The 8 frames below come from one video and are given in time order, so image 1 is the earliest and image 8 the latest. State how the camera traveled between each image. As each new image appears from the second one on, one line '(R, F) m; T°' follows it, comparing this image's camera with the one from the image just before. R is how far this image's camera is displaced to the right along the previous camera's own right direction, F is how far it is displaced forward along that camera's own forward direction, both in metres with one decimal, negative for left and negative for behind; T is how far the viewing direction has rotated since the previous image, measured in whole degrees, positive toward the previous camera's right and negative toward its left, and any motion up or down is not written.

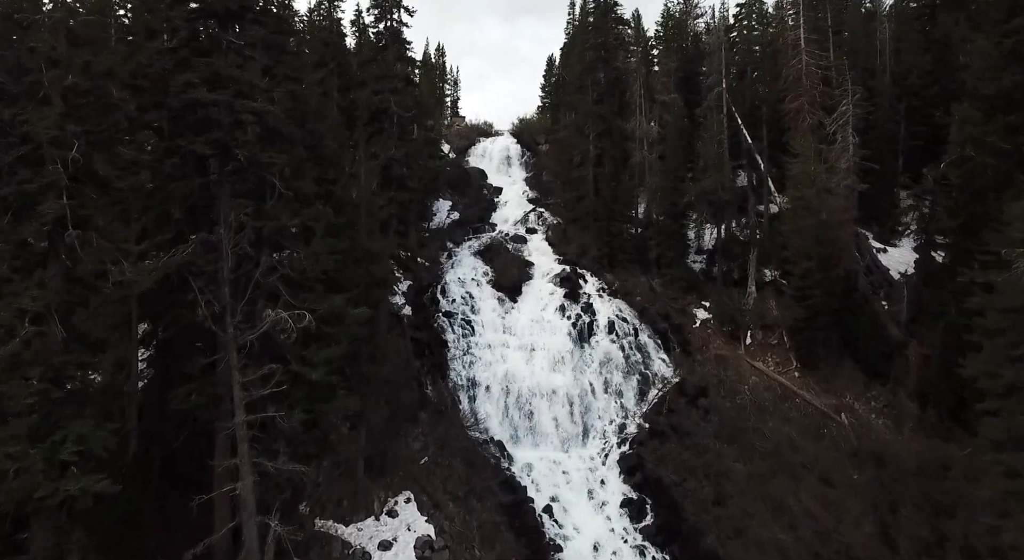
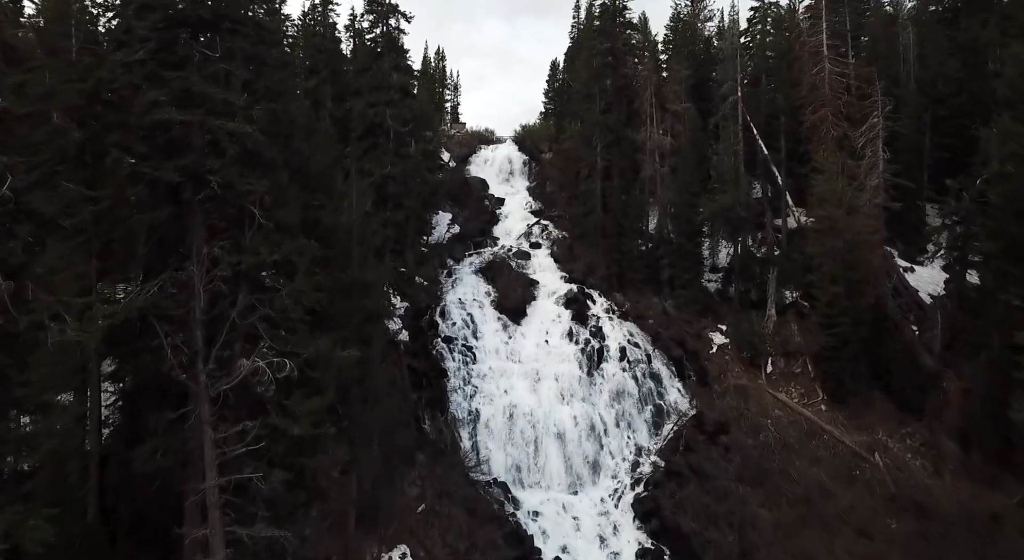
(-0.2, +1.7) m; 0°
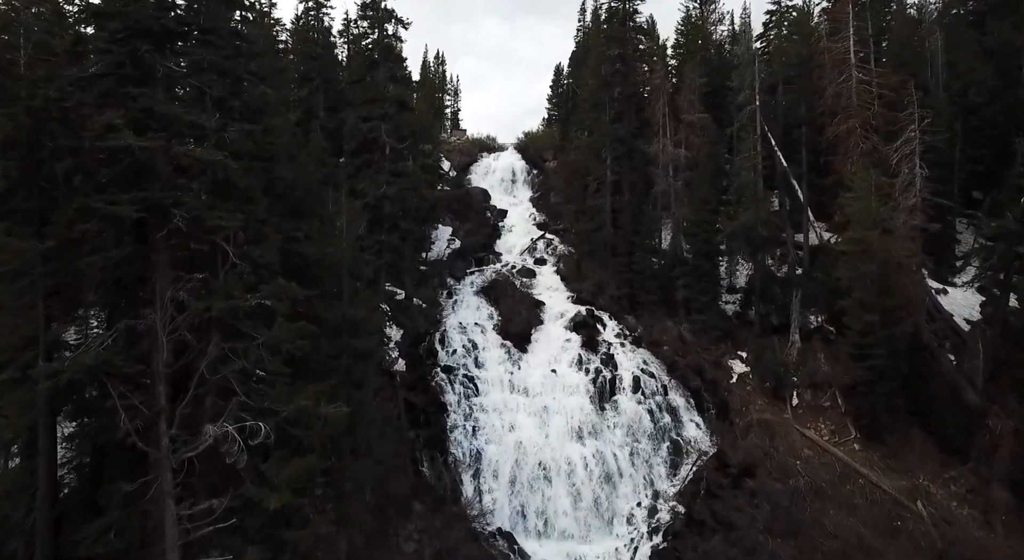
(-0.2, +1.8) m; 0°
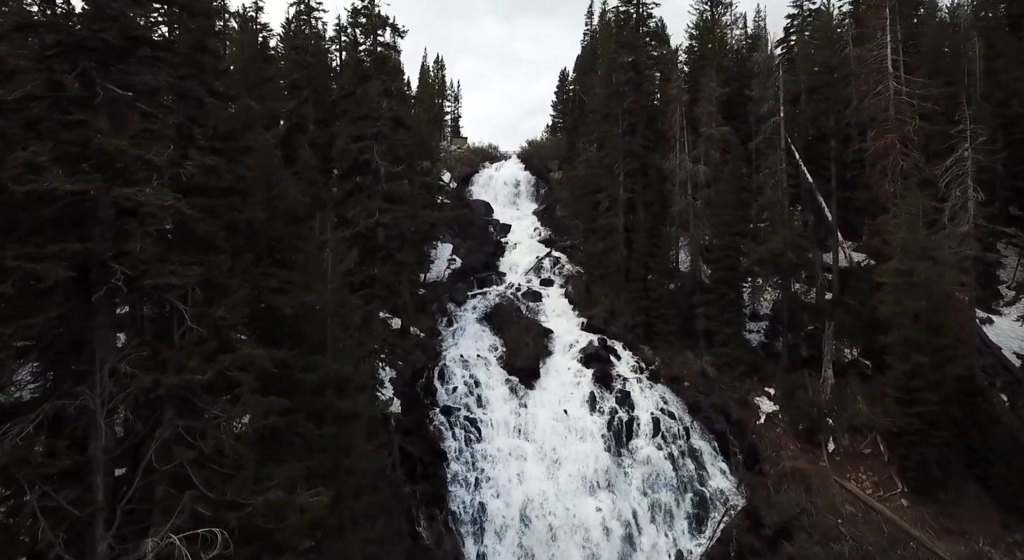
(-0.2, +2.2) m; 0°
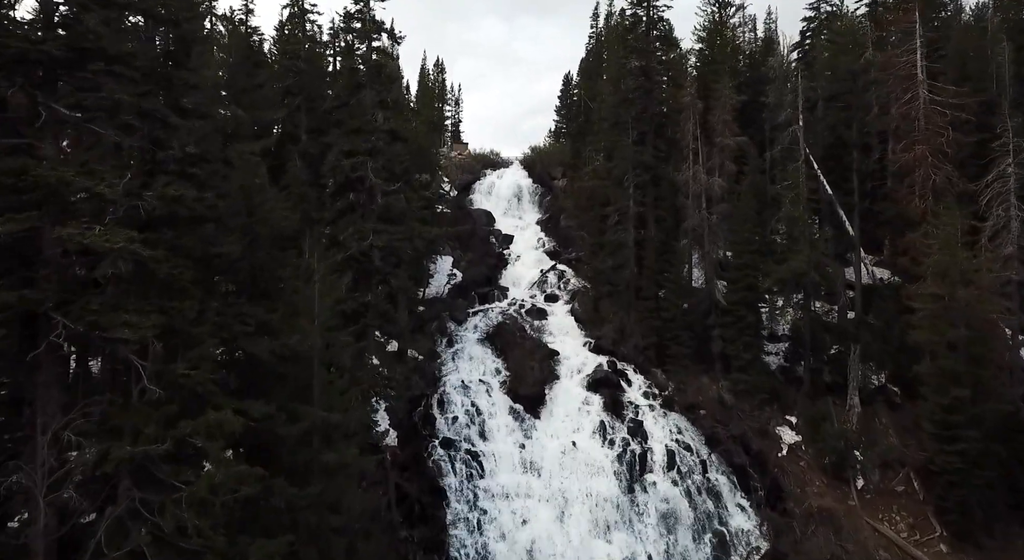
(-0.1, +1.5) m; 0°
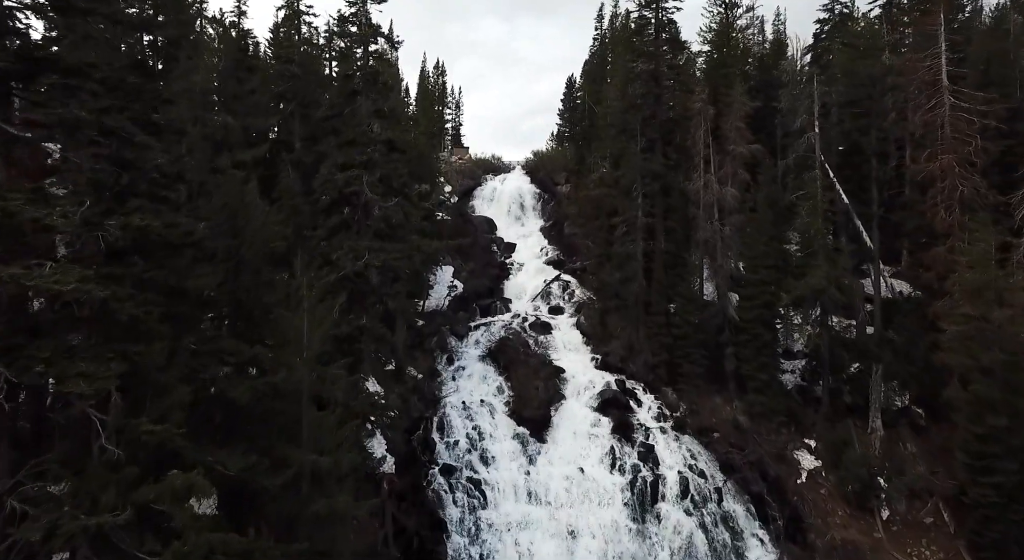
(-0.1, +1.1) m; 0°
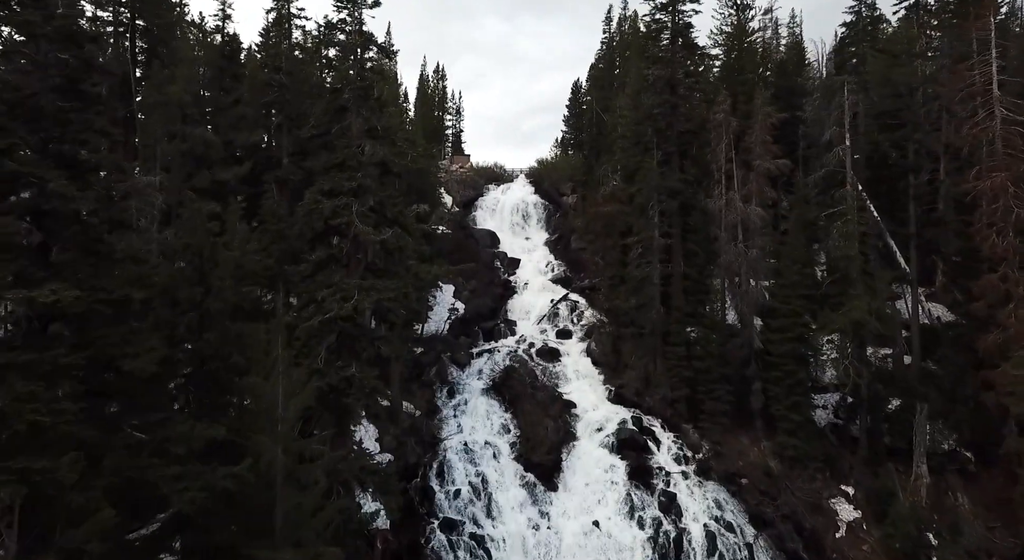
(-0.2, +1.9) m; 0°
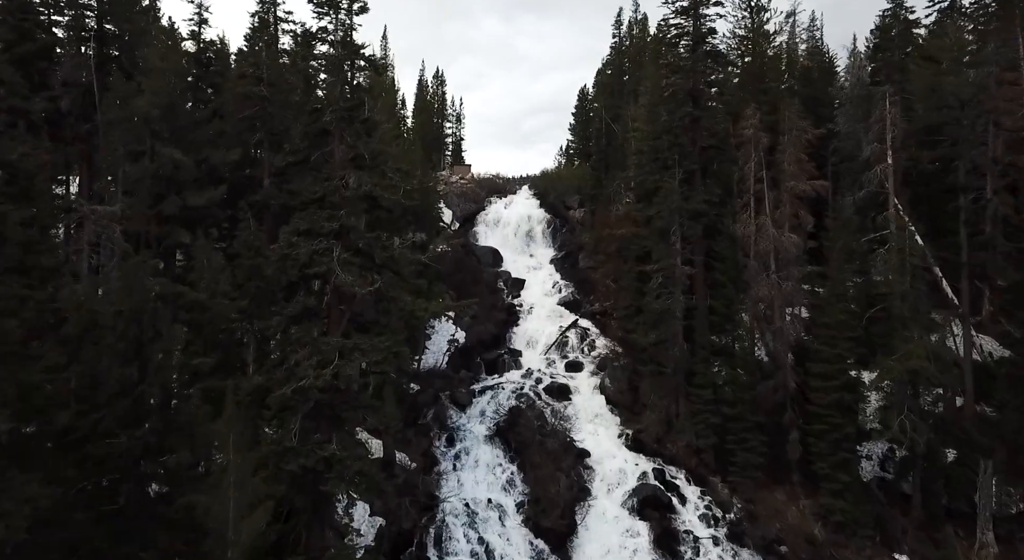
(-0.2, +2.3) m; 0°
